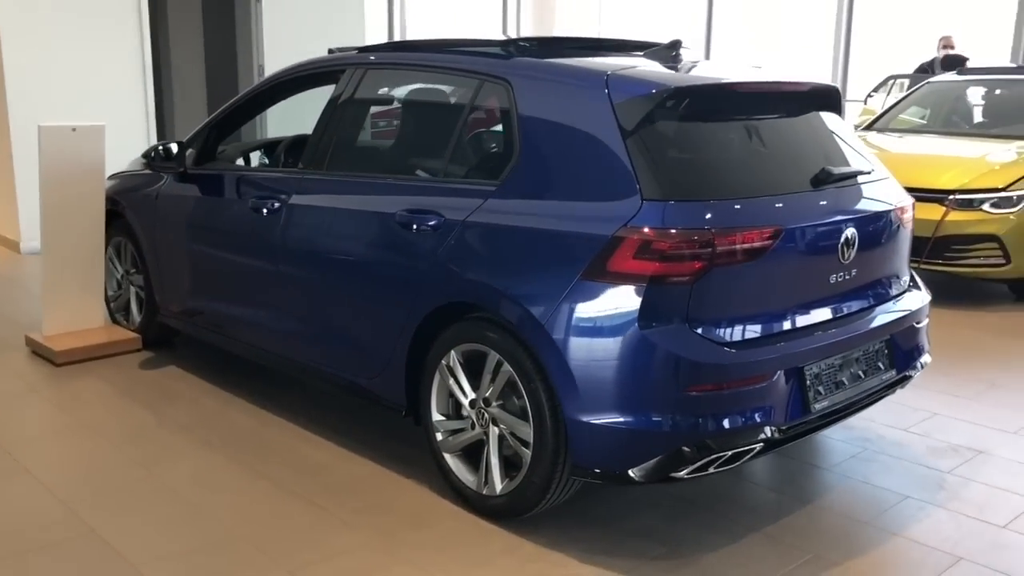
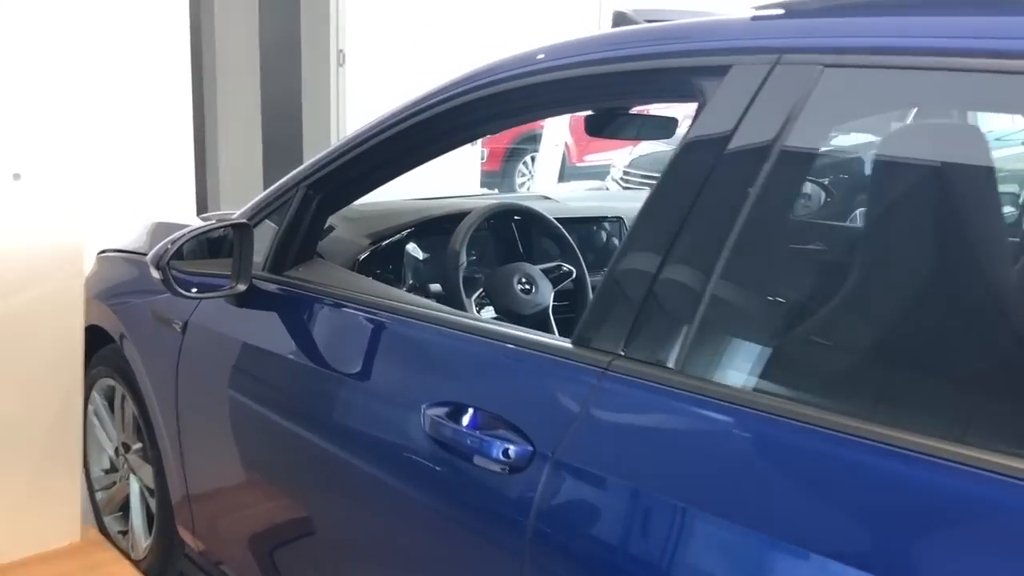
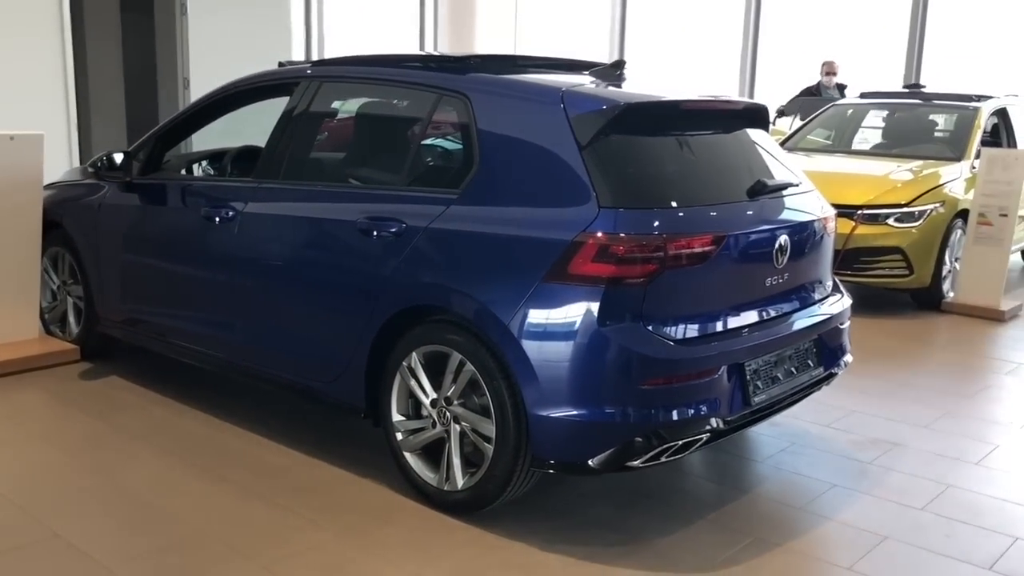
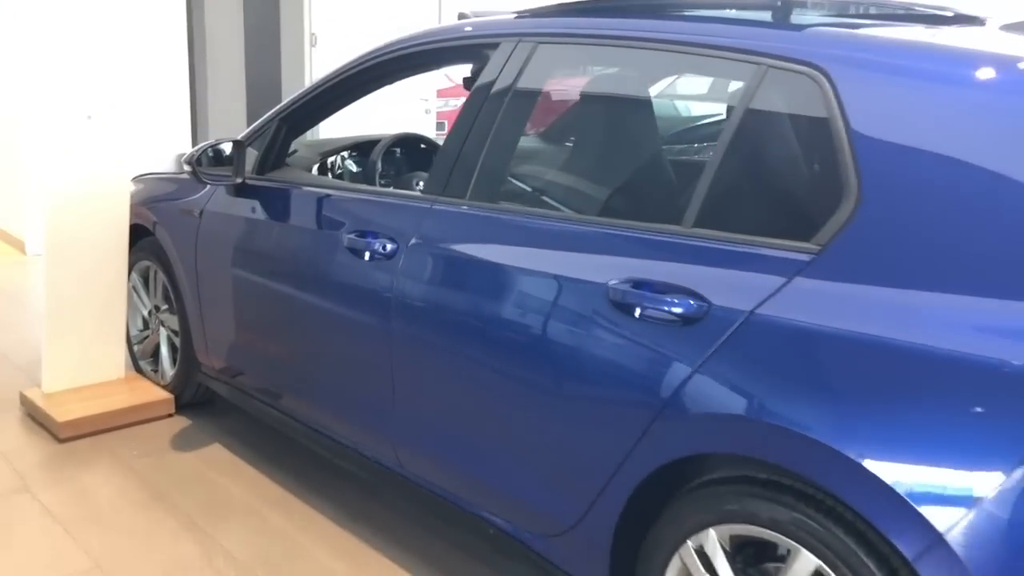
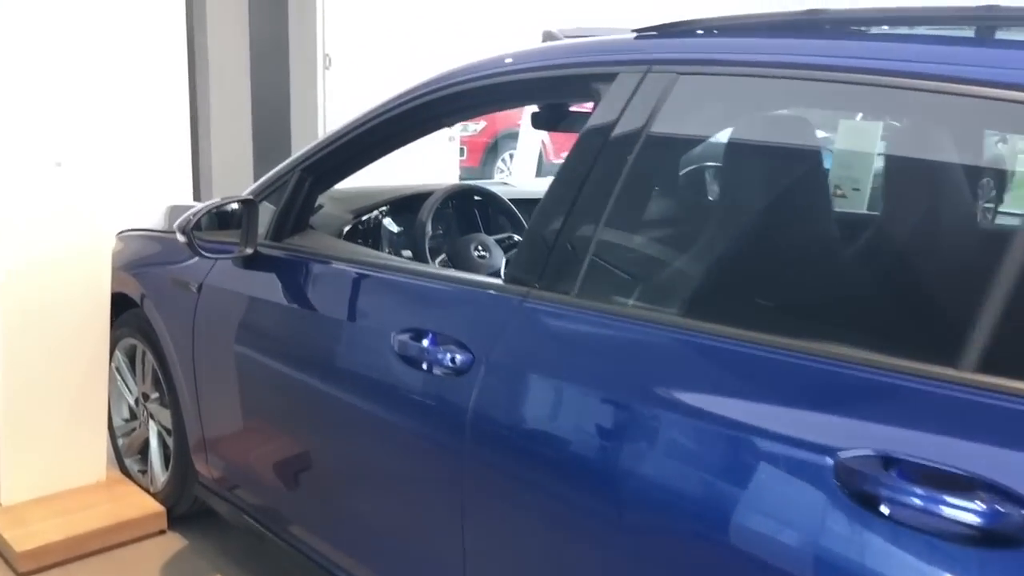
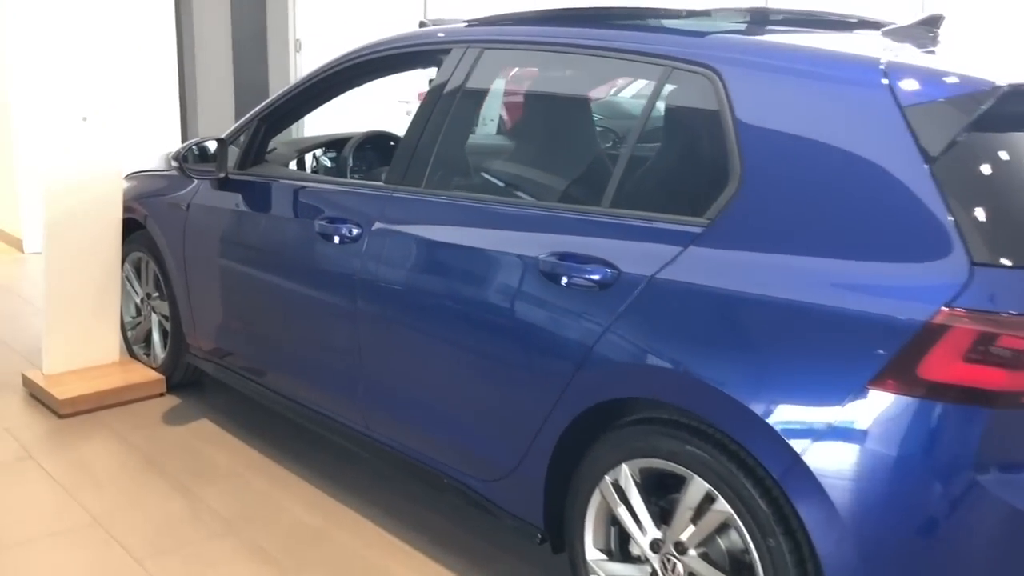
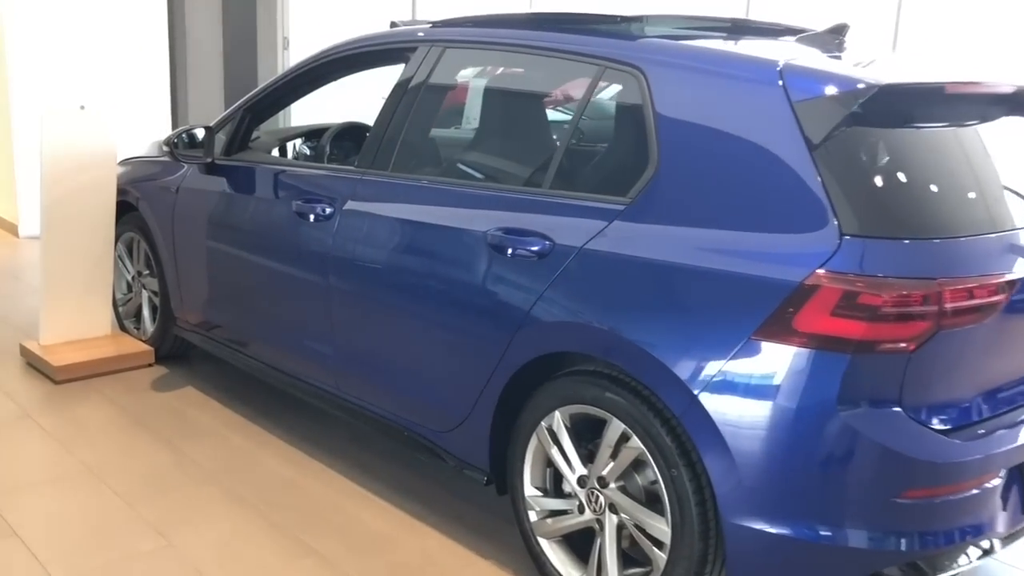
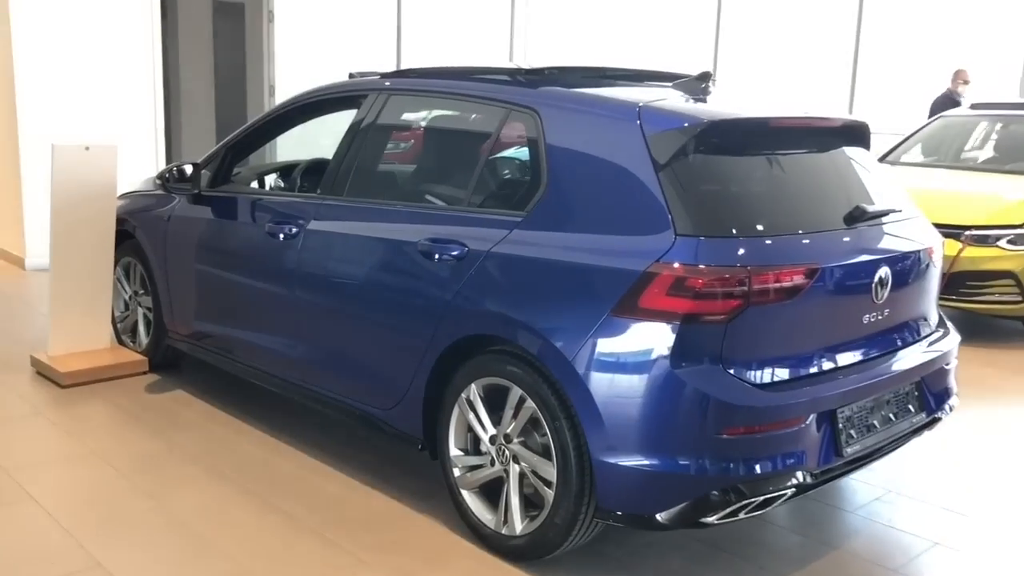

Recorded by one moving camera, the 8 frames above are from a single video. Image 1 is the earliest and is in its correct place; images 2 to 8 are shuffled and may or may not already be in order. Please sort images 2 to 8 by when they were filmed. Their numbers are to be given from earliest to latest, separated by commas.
3, 8, 7, 6, 4, 5, 2
